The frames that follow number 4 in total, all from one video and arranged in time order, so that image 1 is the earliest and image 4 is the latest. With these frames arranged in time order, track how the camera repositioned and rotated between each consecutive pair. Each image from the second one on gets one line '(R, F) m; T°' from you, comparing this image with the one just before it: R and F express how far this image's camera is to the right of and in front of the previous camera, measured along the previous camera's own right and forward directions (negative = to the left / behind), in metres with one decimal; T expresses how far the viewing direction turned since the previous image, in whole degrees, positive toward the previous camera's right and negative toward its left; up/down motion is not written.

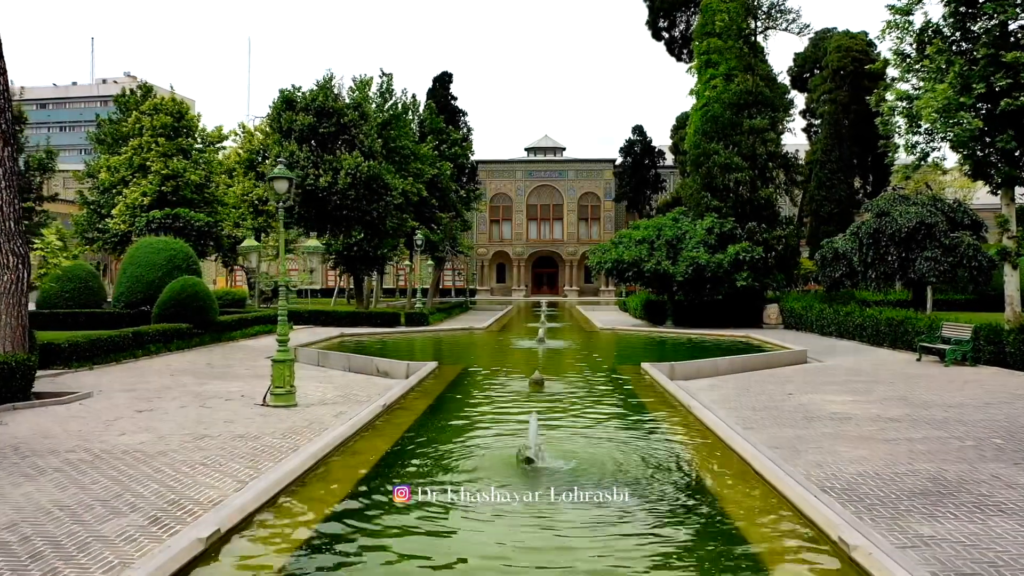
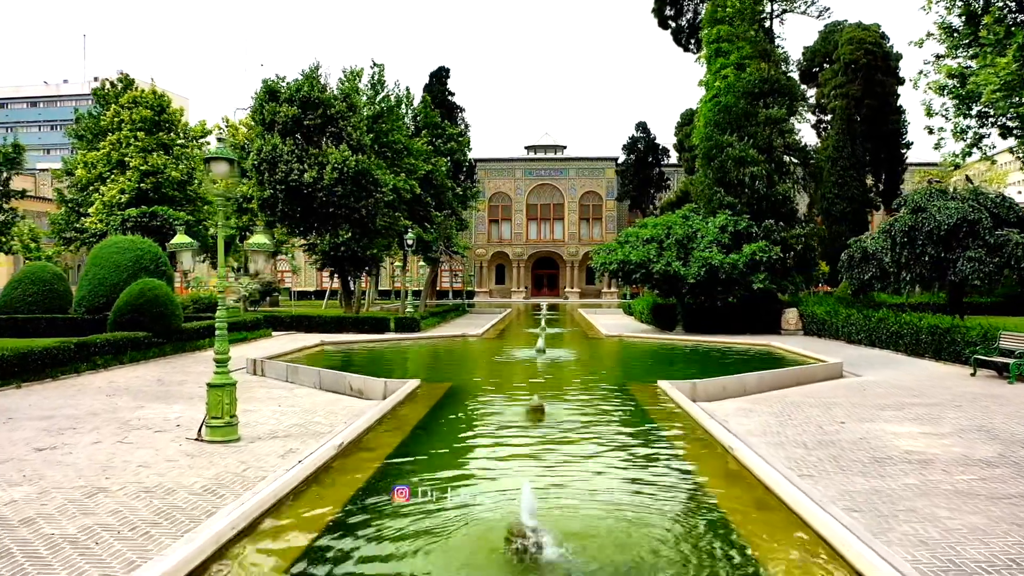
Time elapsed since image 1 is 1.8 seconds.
(+0.1, +1.8) m; 0°
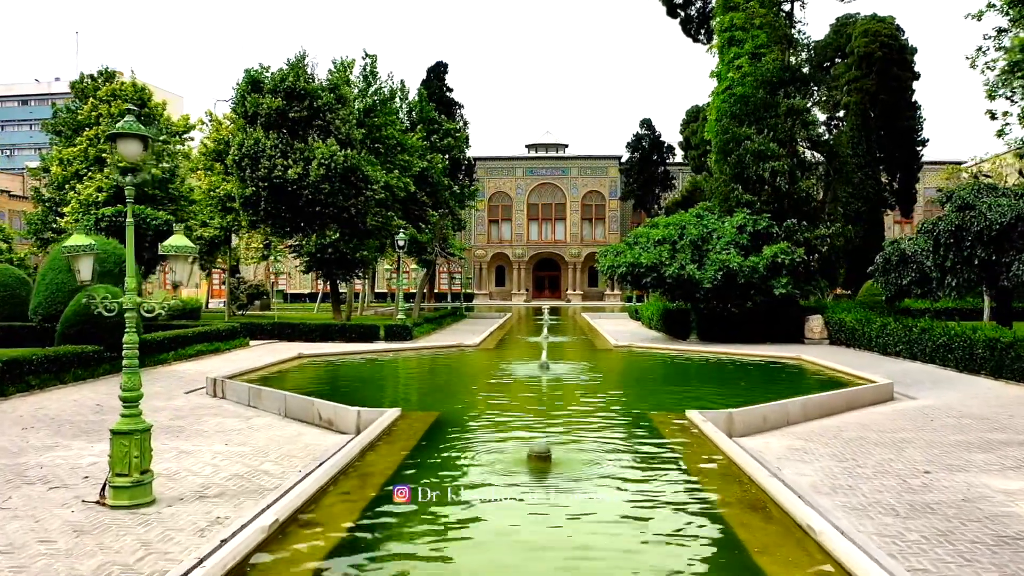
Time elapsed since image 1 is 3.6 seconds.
(0.0, +1.8) m; 0°
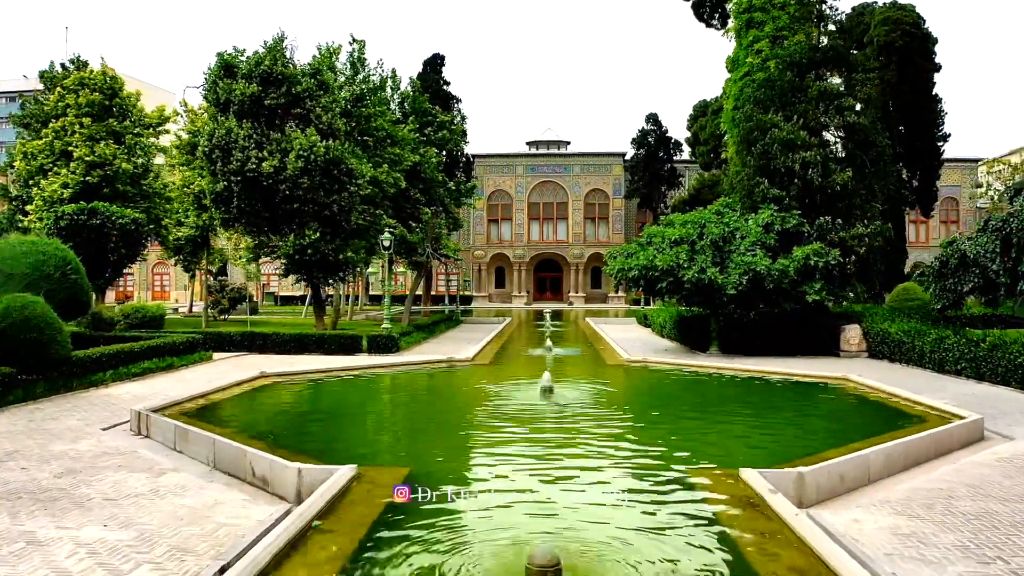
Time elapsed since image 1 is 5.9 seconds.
(+0.1, +2.2) m; 0°
